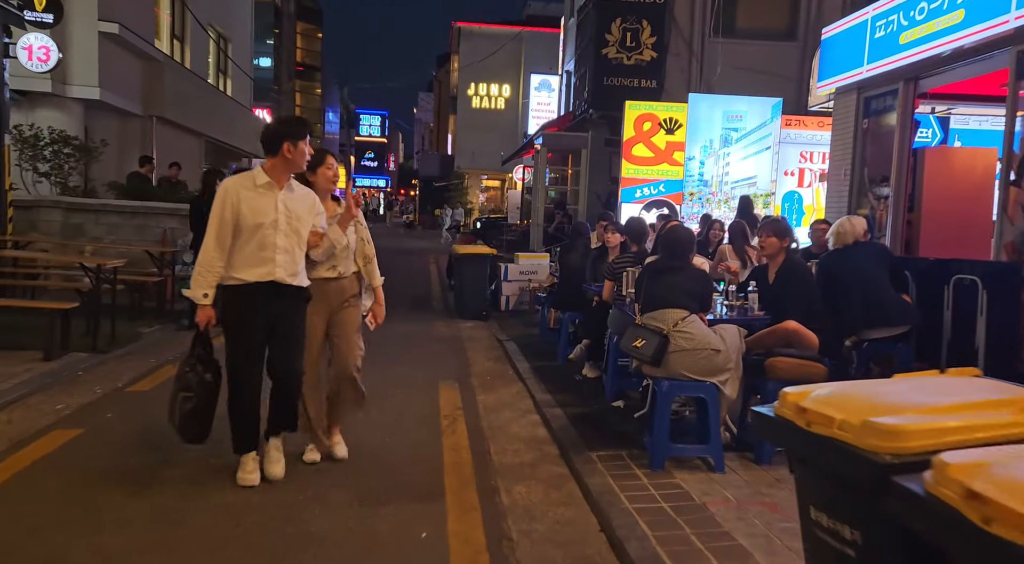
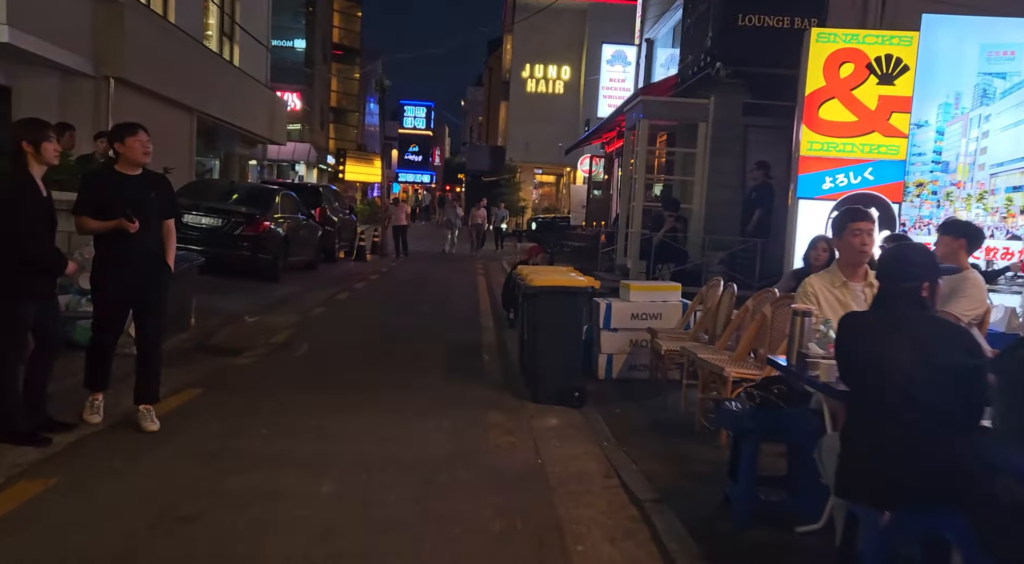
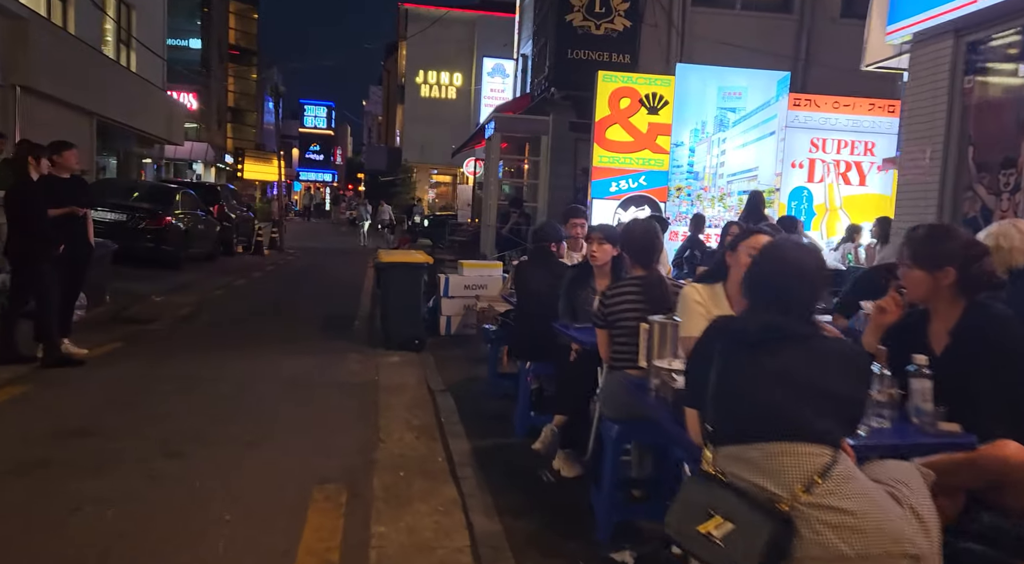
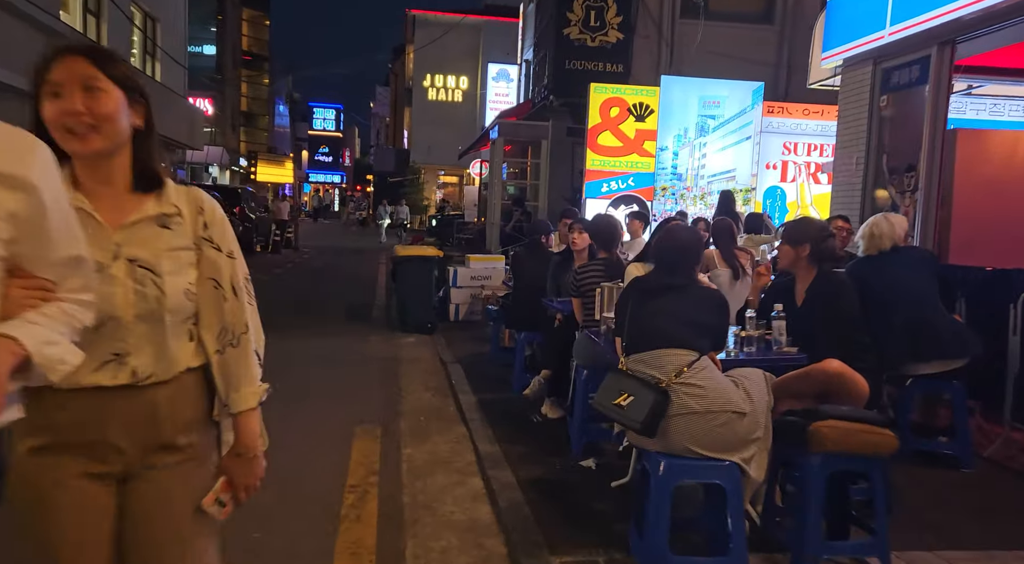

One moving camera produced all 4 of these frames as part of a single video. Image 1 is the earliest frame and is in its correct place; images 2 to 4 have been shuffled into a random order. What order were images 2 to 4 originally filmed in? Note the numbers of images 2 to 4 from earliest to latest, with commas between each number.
4, 3, 2
